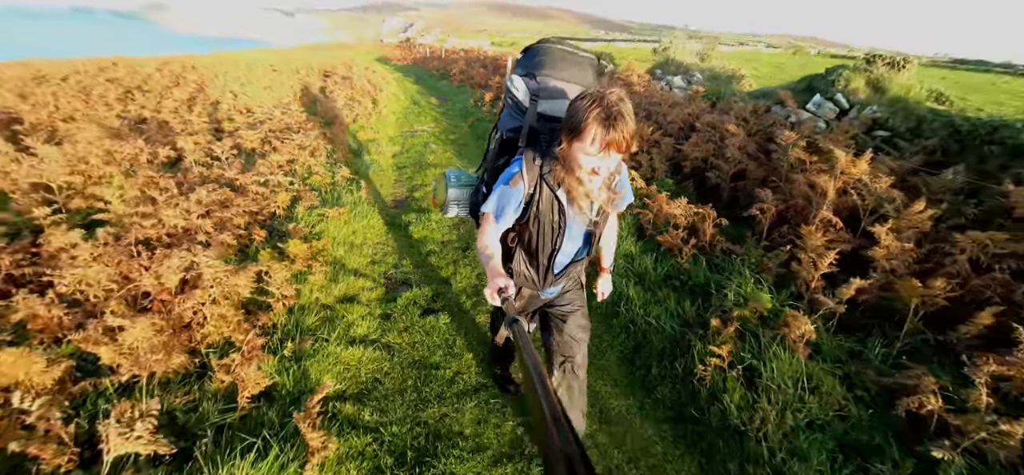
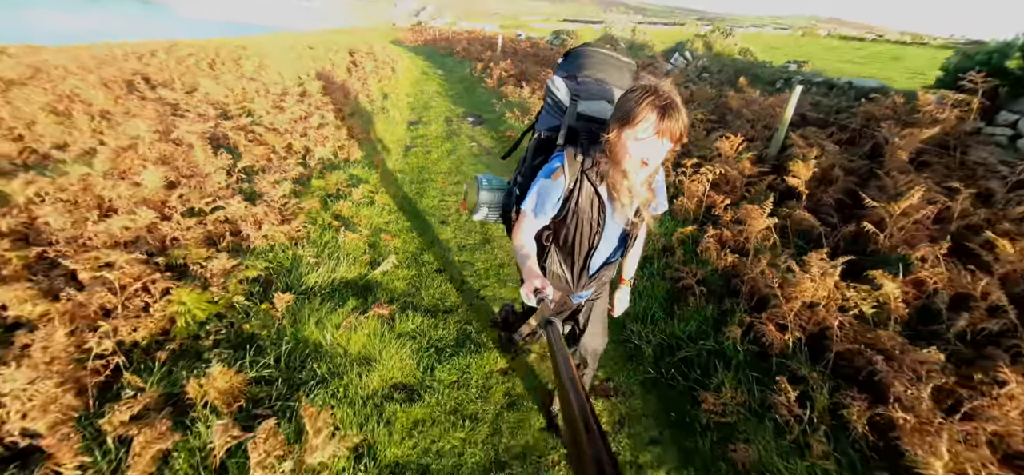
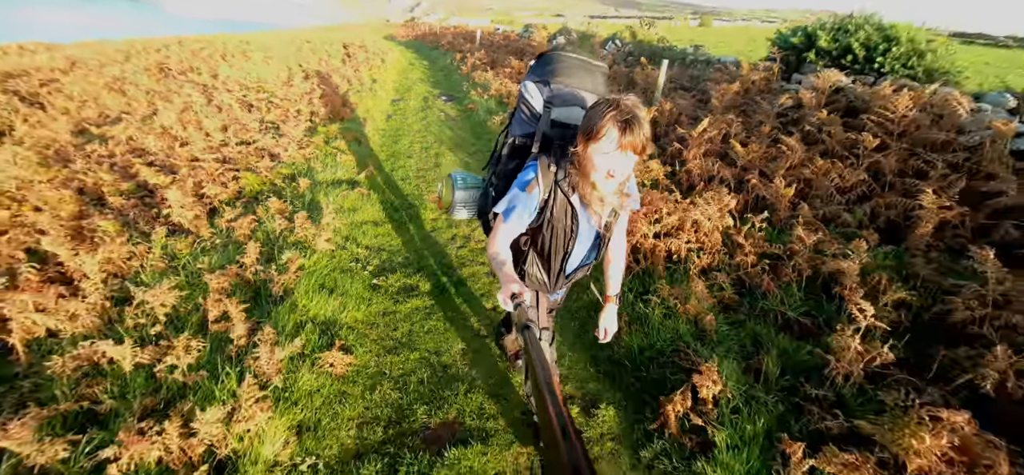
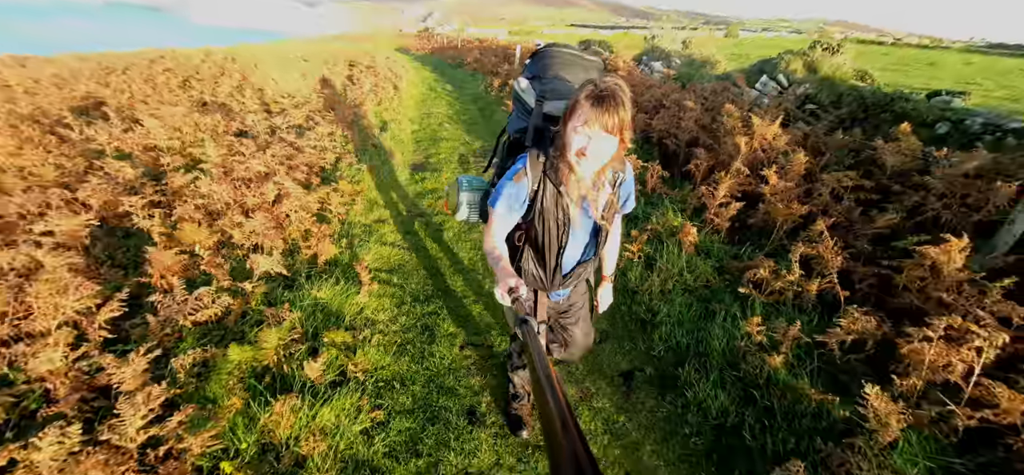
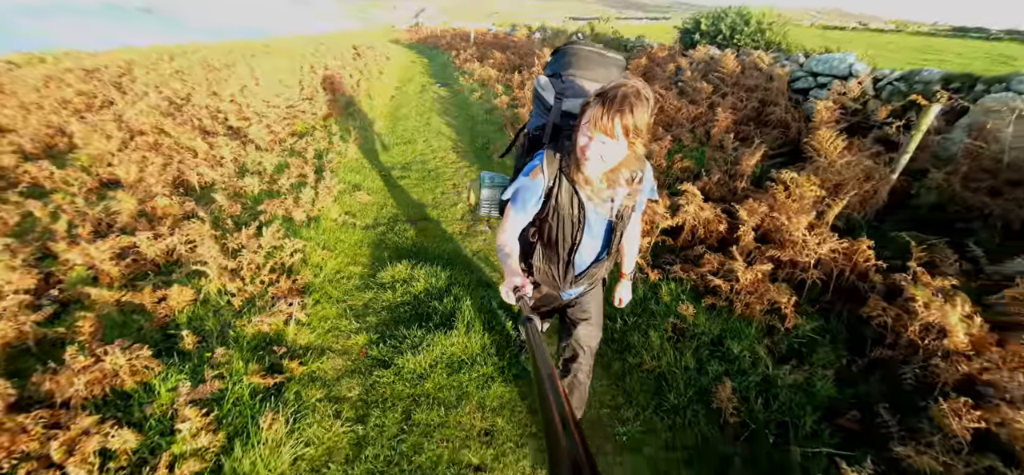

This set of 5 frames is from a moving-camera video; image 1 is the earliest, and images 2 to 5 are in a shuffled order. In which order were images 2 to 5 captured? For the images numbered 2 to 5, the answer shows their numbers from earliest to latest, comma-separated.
4, 2, 3, 5
